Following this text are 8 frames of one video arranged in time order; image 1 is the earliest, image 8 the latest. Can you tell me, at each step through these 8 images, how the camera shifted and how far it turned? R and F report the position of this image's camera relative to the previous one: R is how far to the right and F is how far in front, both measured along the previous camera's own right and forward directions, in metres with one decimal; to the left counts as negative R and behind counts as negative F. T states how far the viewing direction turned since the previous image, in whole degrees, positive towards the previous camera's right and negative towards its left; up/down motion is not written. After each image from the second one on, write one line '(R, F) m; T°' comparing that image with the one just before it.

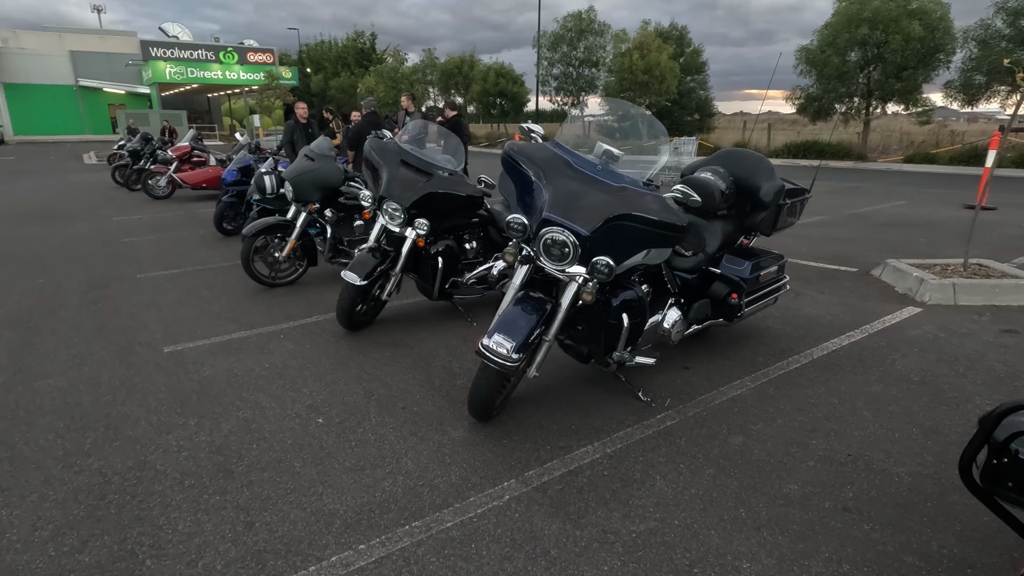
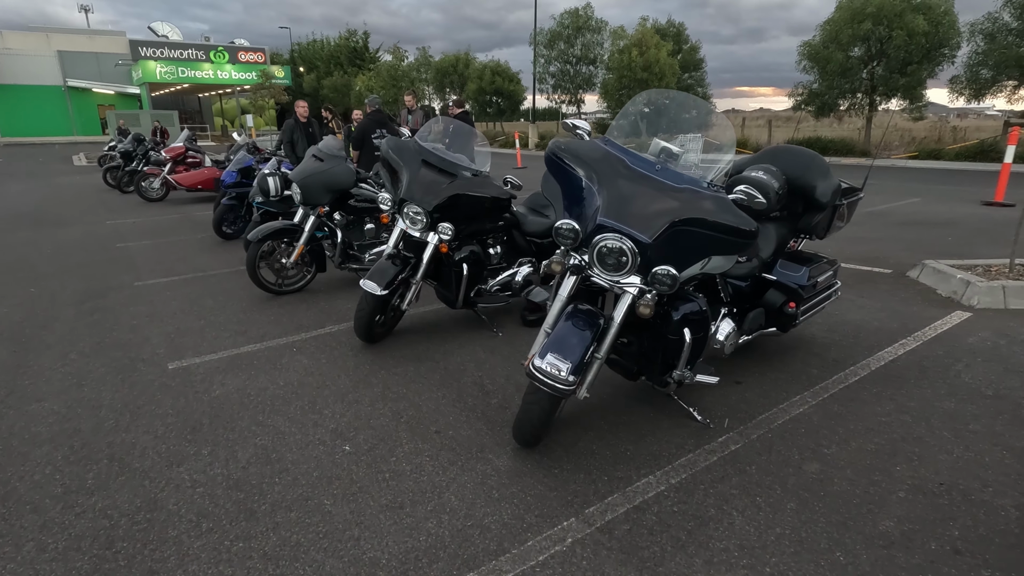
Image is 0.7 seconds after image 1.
(-0.3, +0.3) m; +1°
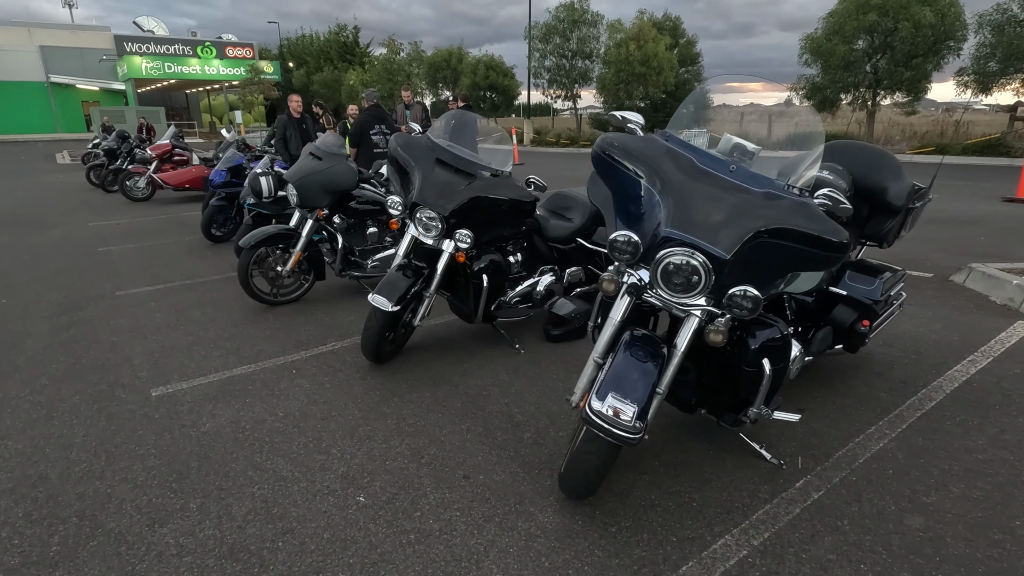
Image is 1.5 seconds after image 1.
(-0.2, +0.5) m; +1°
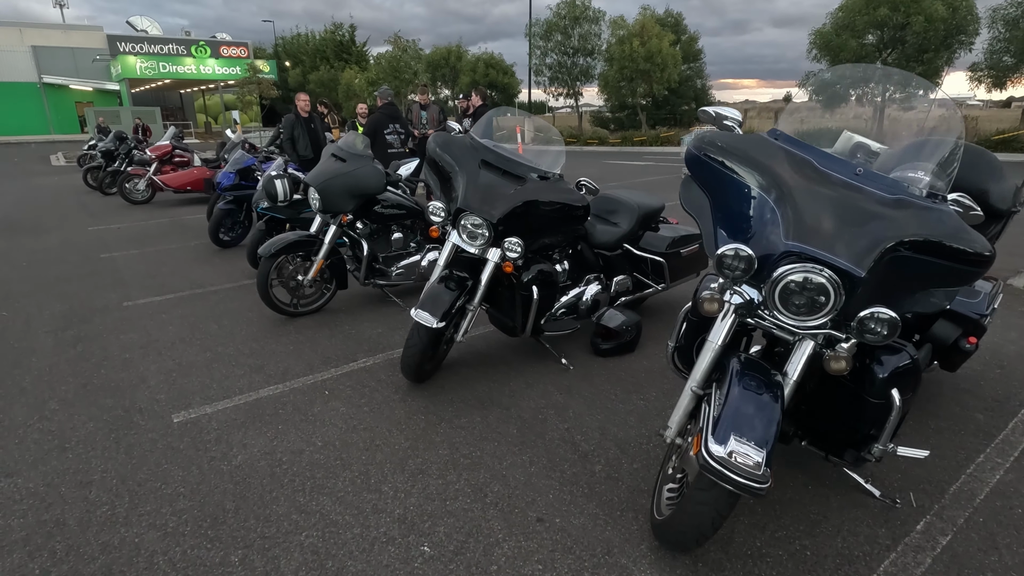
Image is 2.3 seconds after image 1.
(-0.4, +0.3) m; 0°
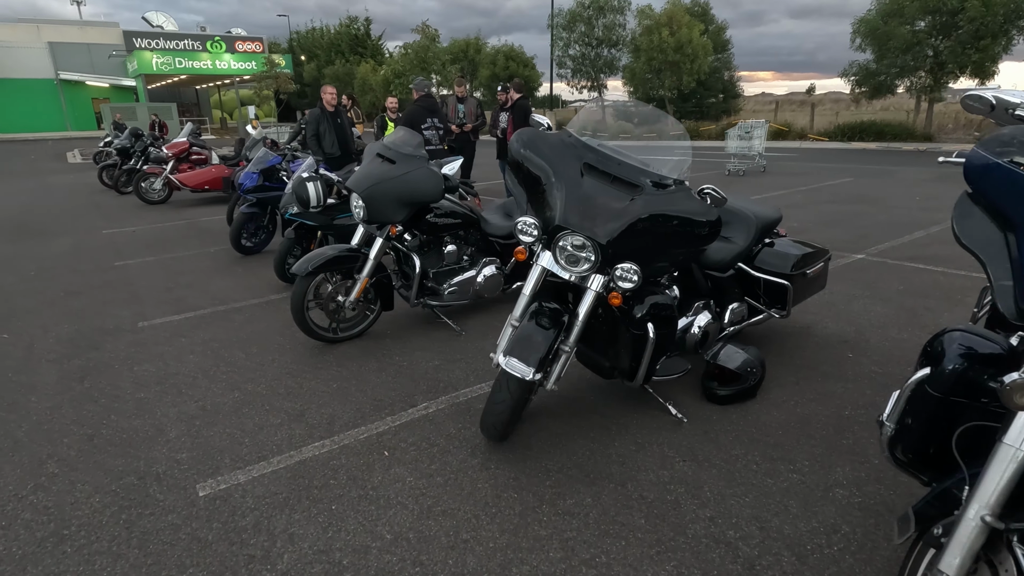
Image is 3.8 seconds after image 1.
(-0.5, +0.8) m; -1°
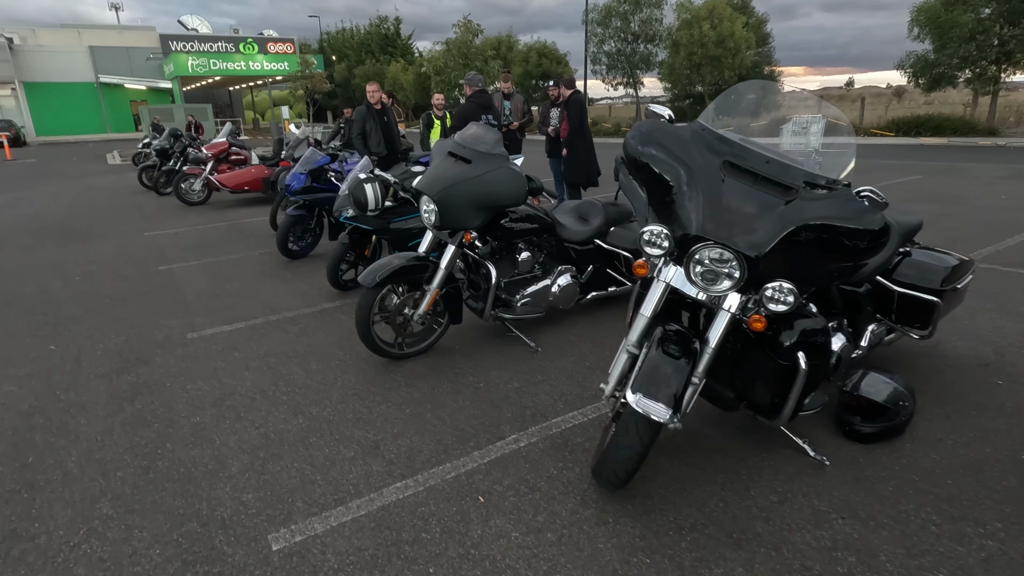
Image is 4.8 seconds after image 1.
(-0.4, +0.4) m; -2°
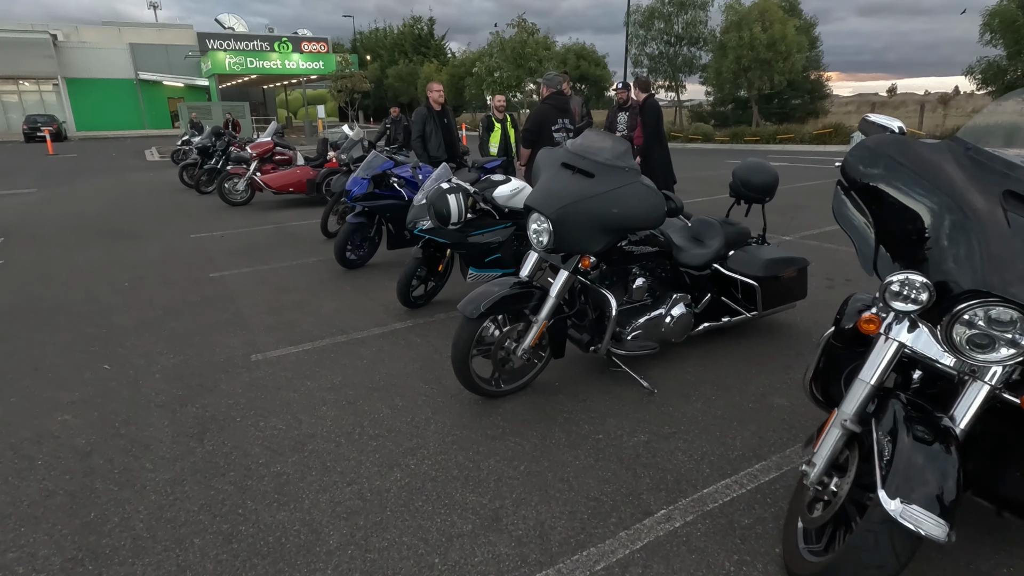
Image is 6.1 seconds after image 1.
(-0.6, +0.5) m; -2°
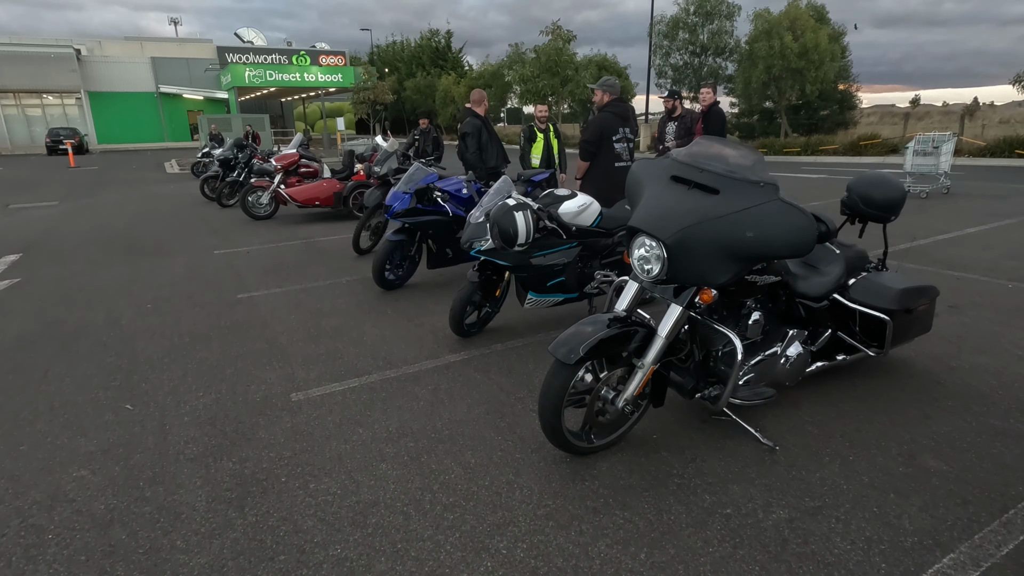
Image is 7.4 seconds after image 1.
(-0.4, +0.6) m; -1°
